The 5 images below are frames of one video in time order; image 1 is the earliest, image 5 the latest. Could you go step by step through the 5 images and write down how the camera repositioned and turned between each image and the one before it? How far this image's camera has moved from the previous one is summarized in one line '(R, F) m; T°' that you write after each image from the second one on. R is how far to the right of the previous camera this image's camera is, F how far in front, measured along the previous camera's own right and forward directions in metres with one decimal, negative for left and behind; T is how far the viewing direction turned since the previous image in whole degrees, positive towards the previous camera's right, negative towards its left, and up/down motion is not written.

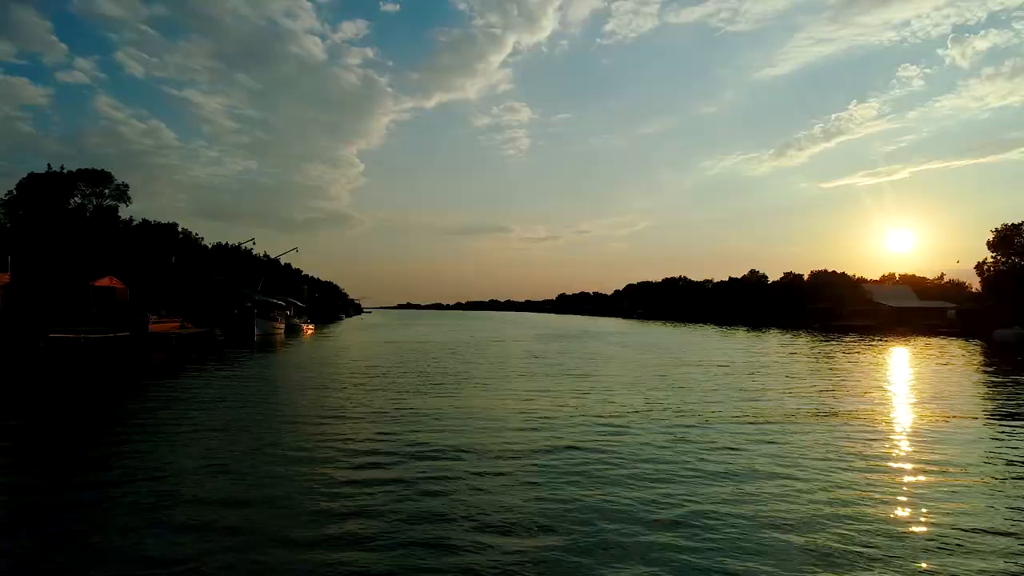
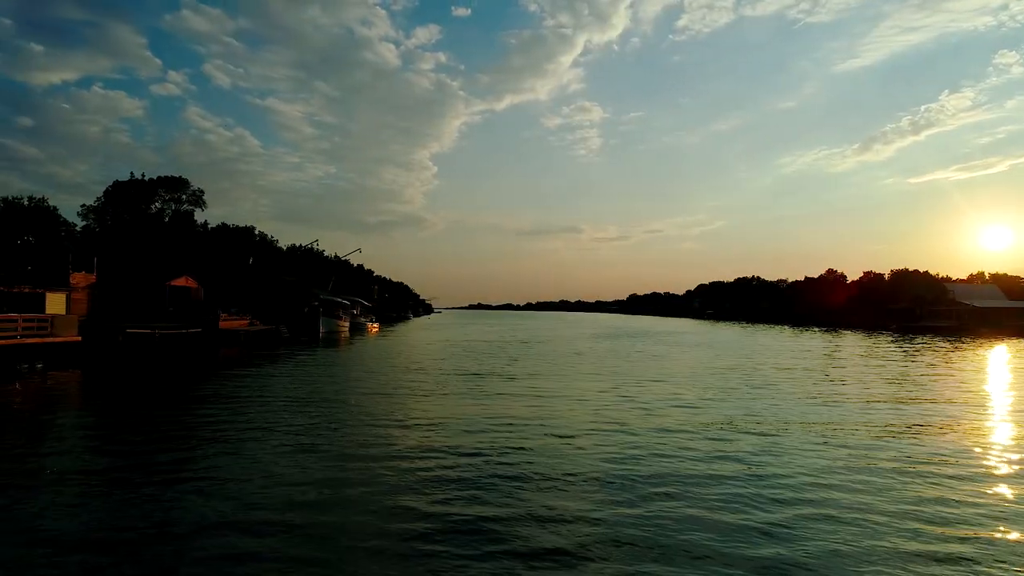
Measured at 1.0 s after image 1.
(+1.4, -0.6) m; -6°
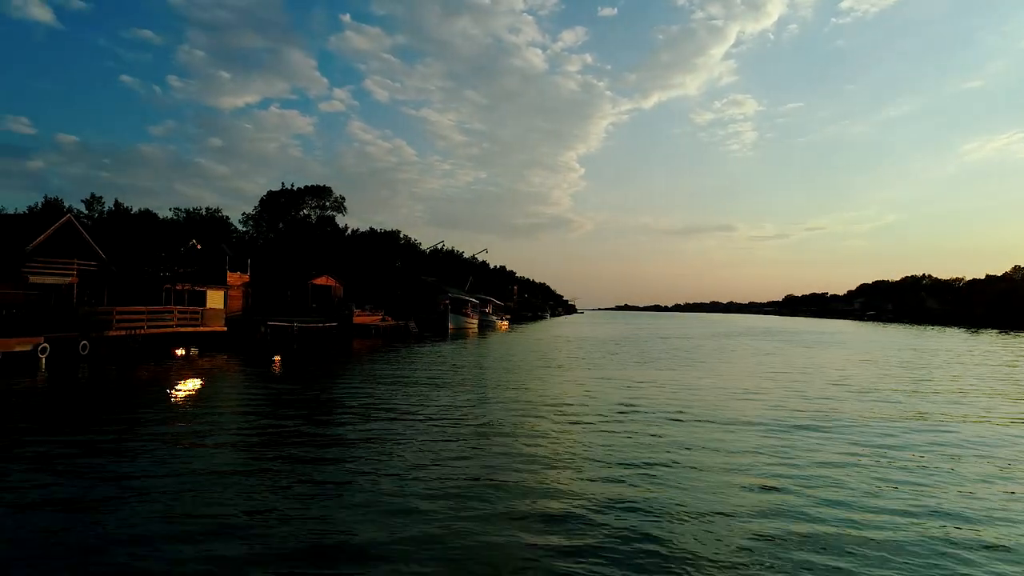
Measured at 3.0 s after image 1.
(+2.5, -0.8) m; -12°
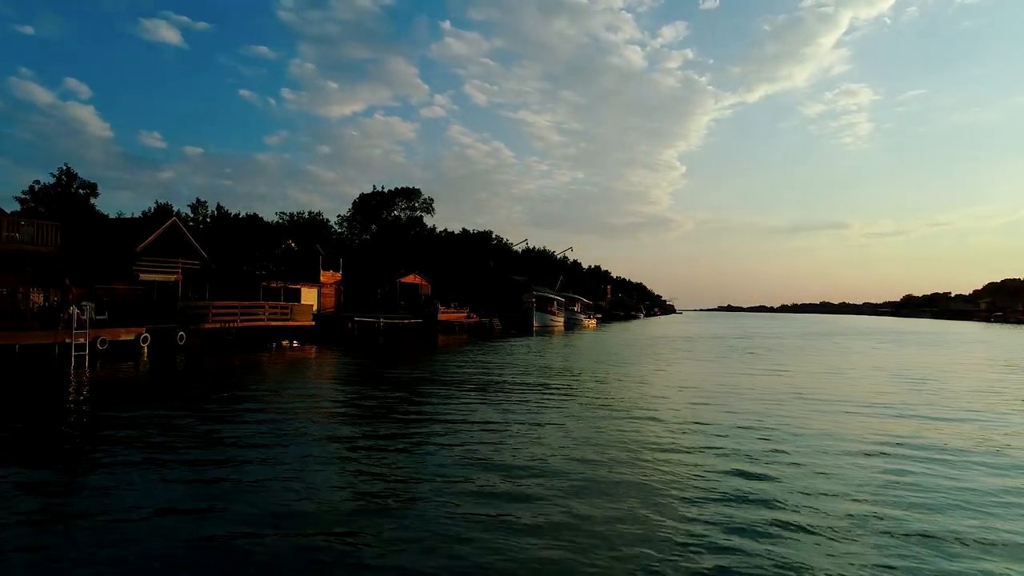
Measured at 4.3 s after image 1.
(+1.3, -0.3) m; -8°
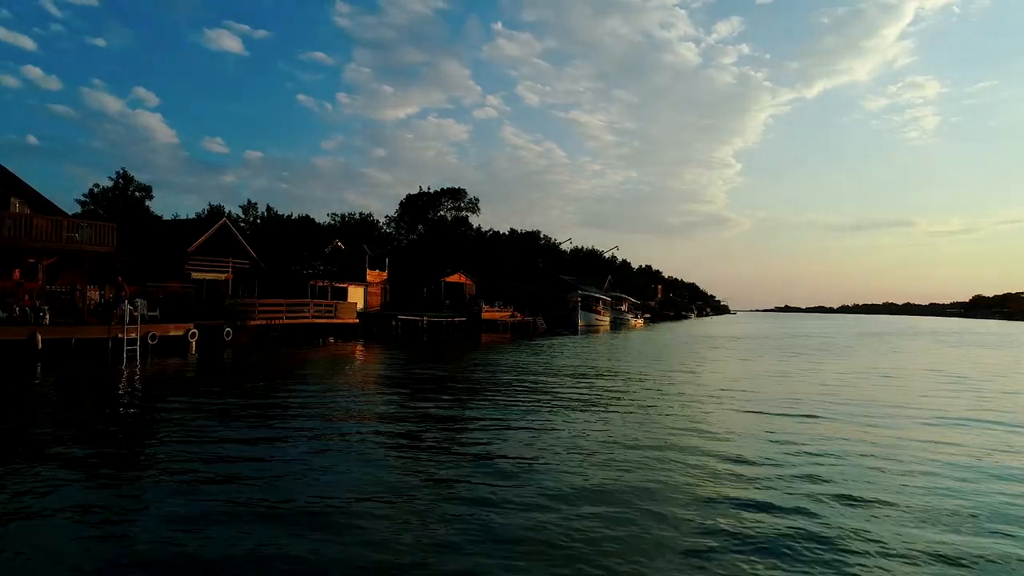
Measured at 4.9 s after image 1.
(+0.7, -0.1) m; -4°
